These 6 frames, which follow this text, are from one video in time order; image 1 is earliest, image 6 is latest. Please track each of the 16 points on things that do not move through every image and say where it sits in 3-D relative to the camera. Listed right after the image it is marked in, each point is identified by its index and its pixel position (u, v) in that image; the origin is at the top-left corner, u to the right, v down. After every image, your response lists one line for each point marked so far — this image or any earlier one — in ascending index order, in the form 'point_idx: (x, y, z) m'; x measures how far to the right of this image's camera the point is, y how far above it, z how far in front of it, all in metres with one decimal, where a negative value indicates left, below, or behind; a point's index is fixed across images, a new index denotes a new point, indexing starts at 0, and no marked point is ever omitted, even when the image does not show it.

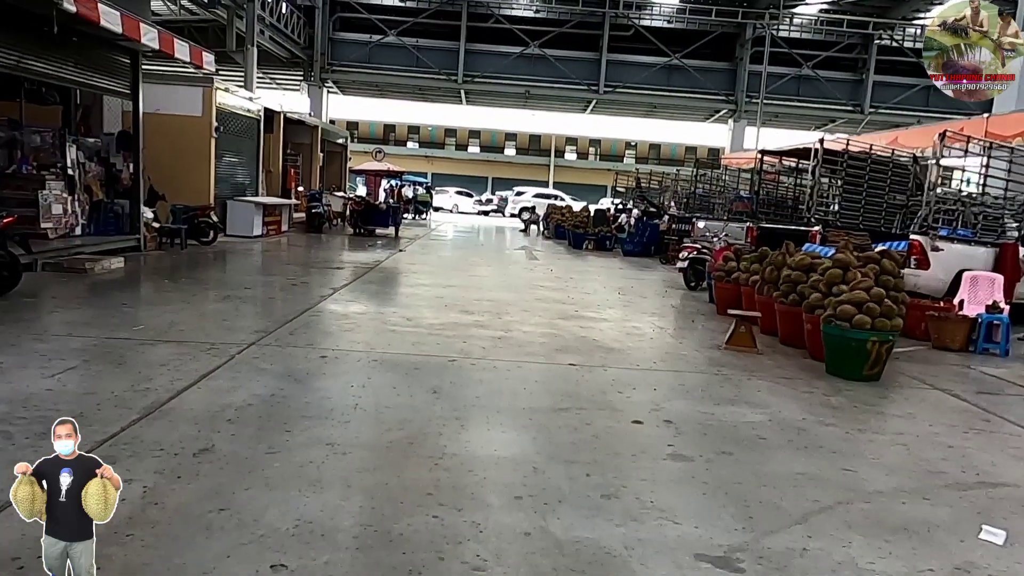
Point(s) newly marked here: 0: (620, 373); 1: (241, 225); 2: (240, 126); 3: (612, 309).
0: (+0.7, -0.5, +4.8) m
1: (-4.9, +1.1, +13.5) m
2: (-5.1, +3.0, +14.1) m
3: (+1.0, -0.2, +7.7) m
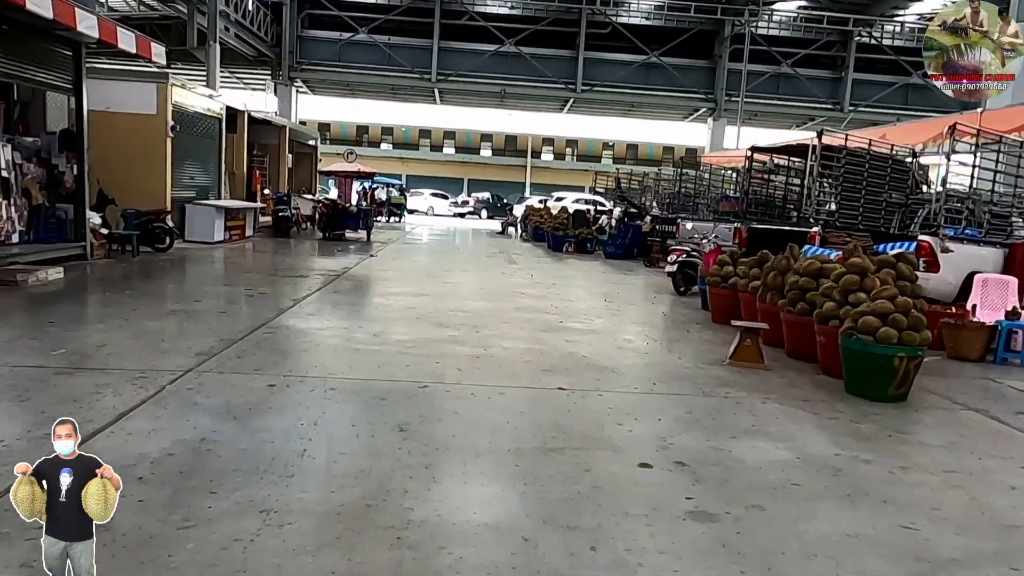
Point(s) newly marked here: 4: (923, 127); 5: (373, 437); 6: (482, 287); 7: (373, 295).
0: (+0.6, -0.6, +4.2) m
1: (-5.3, +1.0, +12.7) m
2: (-5.5, +2.9, +13.4) m
3: (+0.8, -0.3, +7.1) m
4: (+6.7, +2.6, +11.8) m
5: (-0.6, -0.7, +3.3) m
6: (-0.4, 0.0, +9.1) m
7: (-1.5, -0.1, +7.9) m
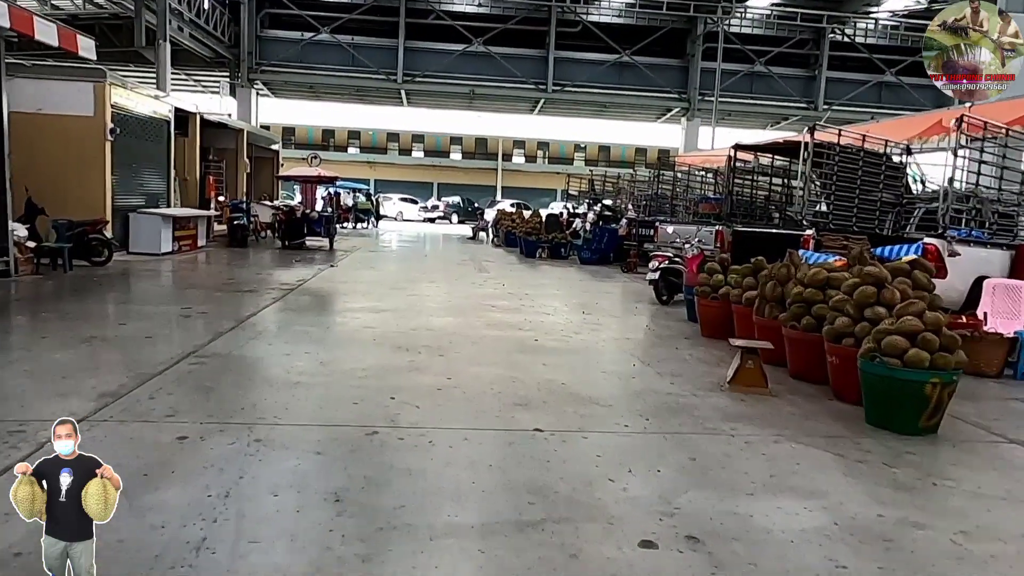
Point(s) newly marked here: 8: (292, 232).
0: (+0.4, -0.7, +3.5) m
1: (-5.7, +0.7, +11.8) m
2: (-6.0, +2.6, +12.5) m
3: (+0.6, -0.4, +6.4) m
4: (+6.3, +2.5, +11.3) m
5: (-0.7, -0.8, +2.6) m
6: (-0.7, -0.1, +8.4) m
7: (-1.7, -0.2, +7.2) m
8: (-4.3, +1.1, +14.7) m
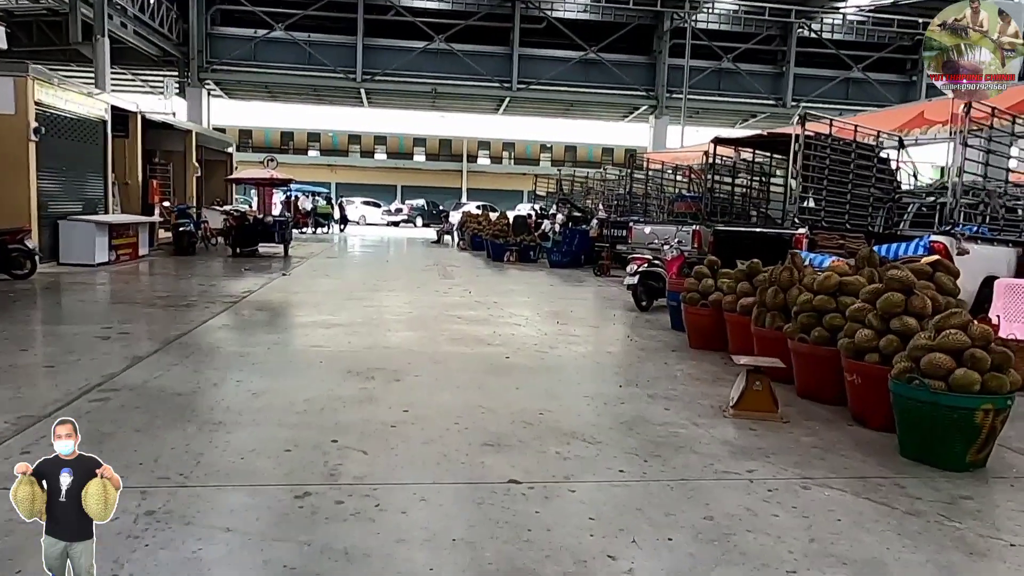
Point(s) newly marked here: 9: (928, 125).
0: (+0.3, -0.8, +2.8) m
1: (-6.2, +0.5, +10.9) m
2: (-6.6, +2.4, +11.5) m
3: (+0.3, -0.5, +5.7) m
4: (+5.8, +2.6, +10.9) m
5: (-0.8, -0.8, +1.8) m
6: (-1.0, -0.2, +7.6) m
7: (-2.0, -0.3, +6.4) m
8: (-4.9, +0.9, +13.8) m
9: (+5.7, +2.2, +10.3) m
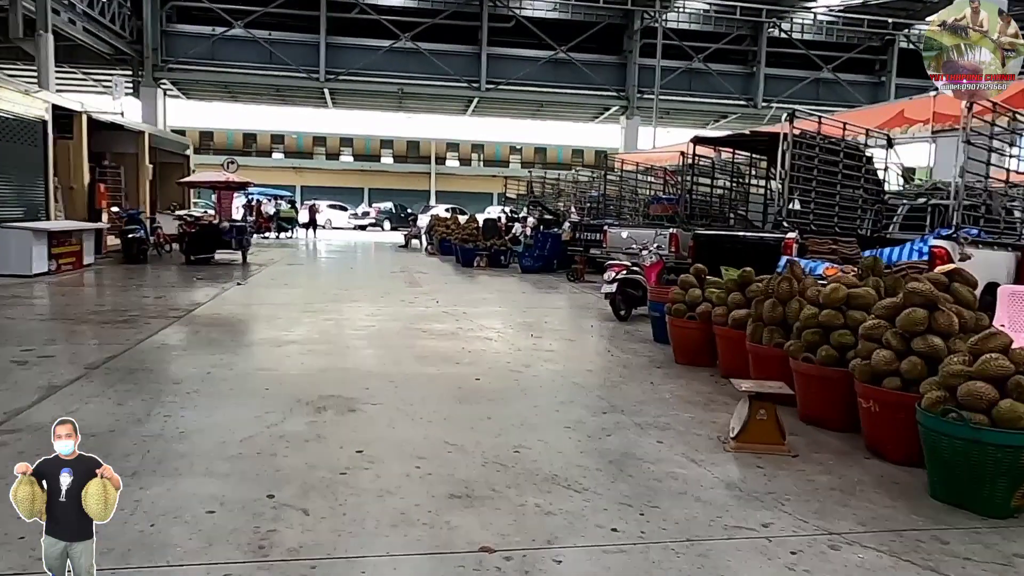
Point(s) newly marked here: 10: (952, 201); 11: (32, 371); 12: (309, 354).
0: (+0.2, -0.9, +2.3) m
1: (-6.6, +0.4, +10.1) m
2: (-7.0, +2.2, +10.7) m
3: (+0.1, -0.6, +5.2) m
4: (+5.3, +2.5, +10.6) m
5: (-0.8, -0.9, +1.3) m
6: (-1.3, -0.3, +7.0) m
7: (-2.2, -0.5, +5.8) m
8: (-5.5, +0.8, +13.1) m
9: (+5.3, +2.2, +10.0) m
10: (+3.3, +0.7, +5.8) m
11: (-3.0, -0.5, +4.8) m
12: (-1.5, -0.5, +5.5) m
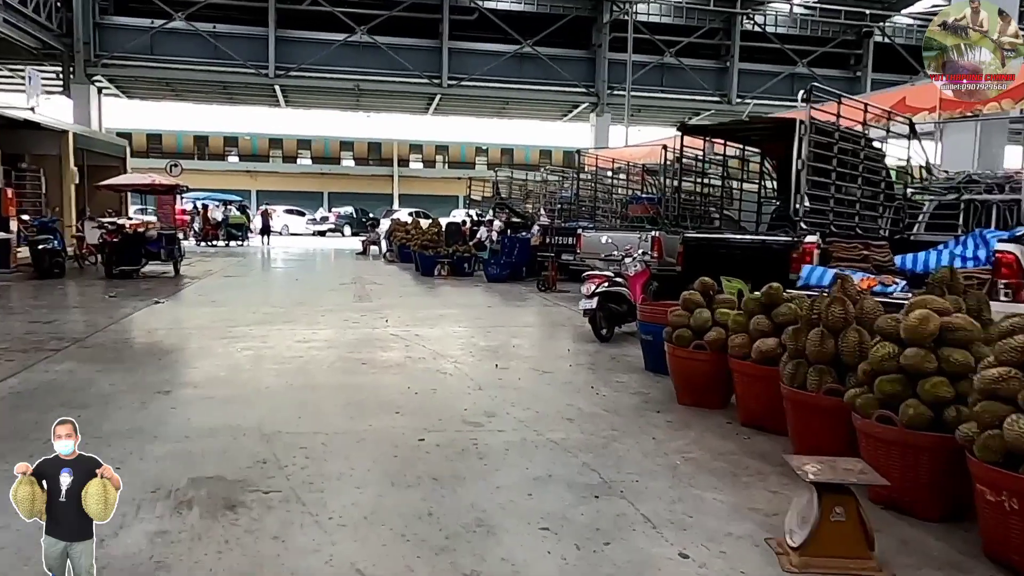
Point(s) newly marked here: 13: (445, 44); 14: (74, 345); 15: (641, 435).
0: (+0.1, -1.0, +1.1) m
1: (-7.1, +0.1, +8.6) m
2: (-7.5, +2.0, +9.2) m
3: (-0.1, -0.7, +3.9) m
4: (+4.8, +2.4, +9.6) m
5: (-0.9, -1.1, 0.0) m
6: (-1.6, -0.5, +5.8) m
7: (-2.5, -0.6, +4.5) m
8: (-6.0, +0.5, +11.7) m
9: (+4.8, +2.1, +9.0) m
10: (+3.1, +0.6, +4.7) m
11: (-3.2, -0.7, +3.4) m
12: (-1.7, -0.6, +4.3) m
13: (-1.7, +6.2, +19.2) m
14: (-3.6, -0.5, +6.2) m
15: (+0.6, -0.7, +3.8) m
